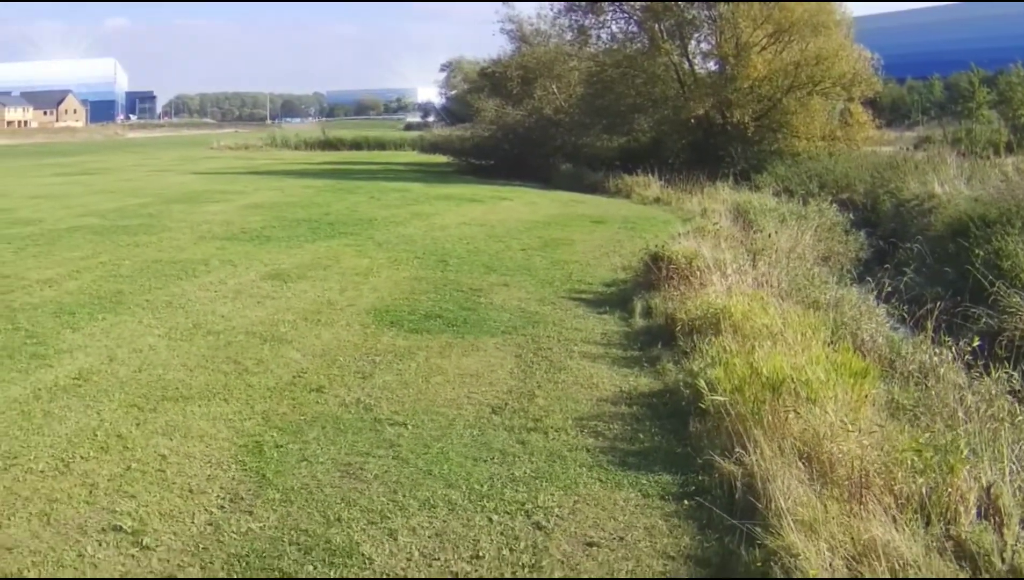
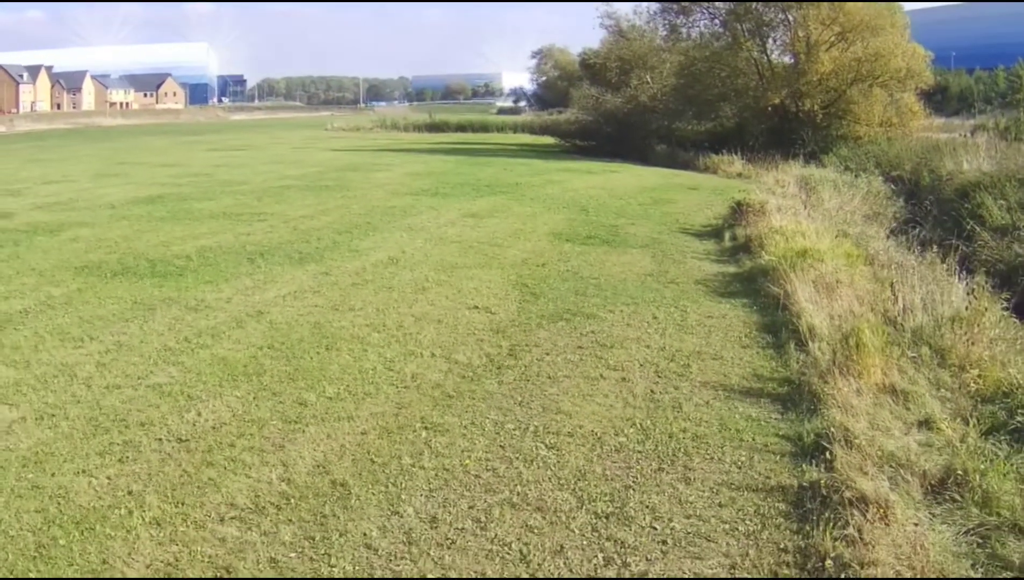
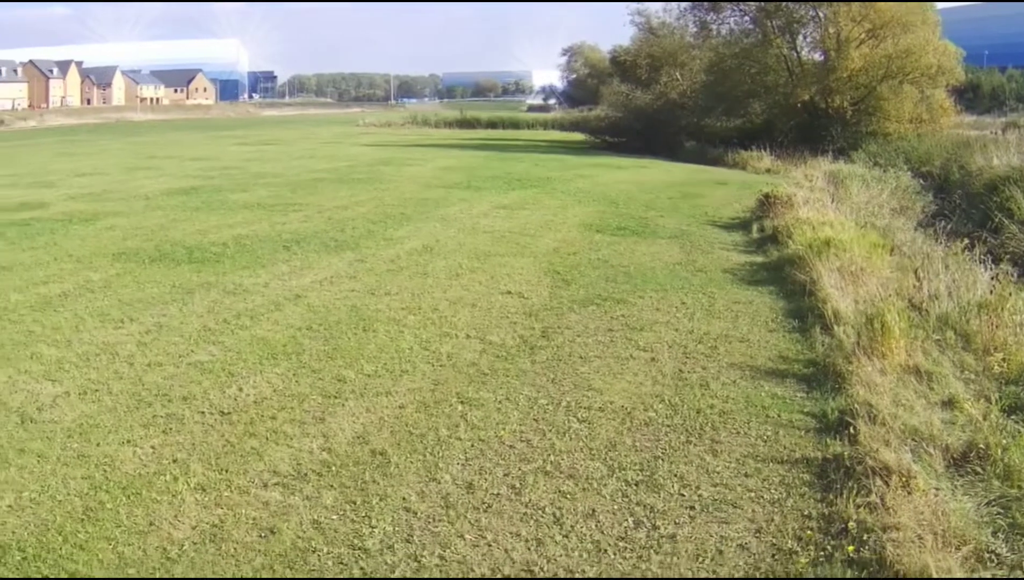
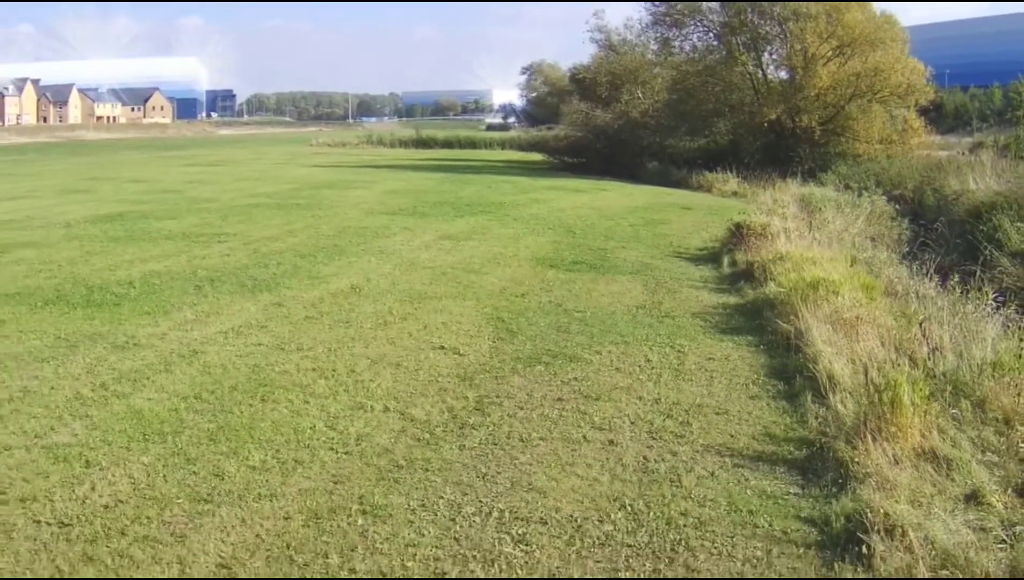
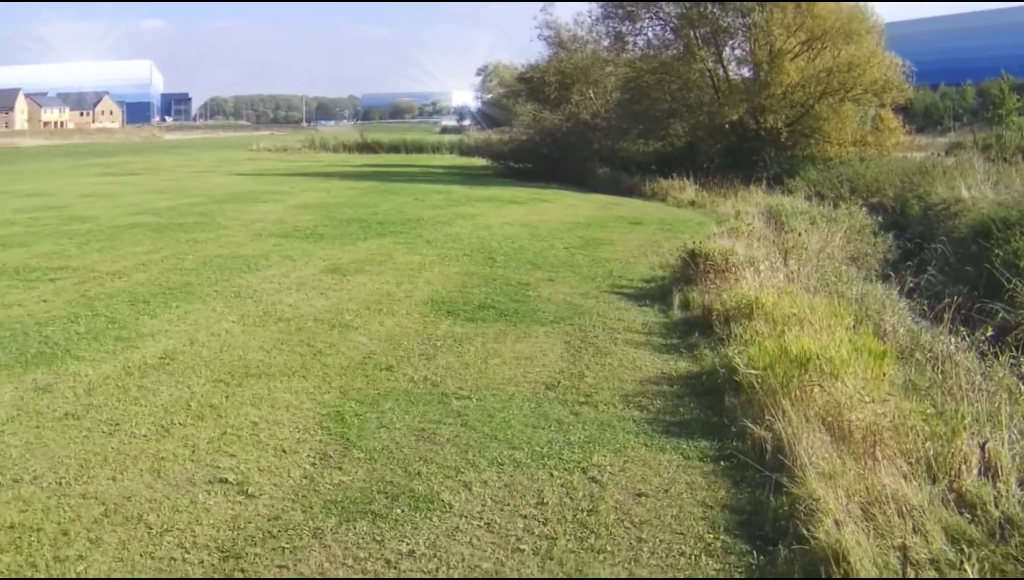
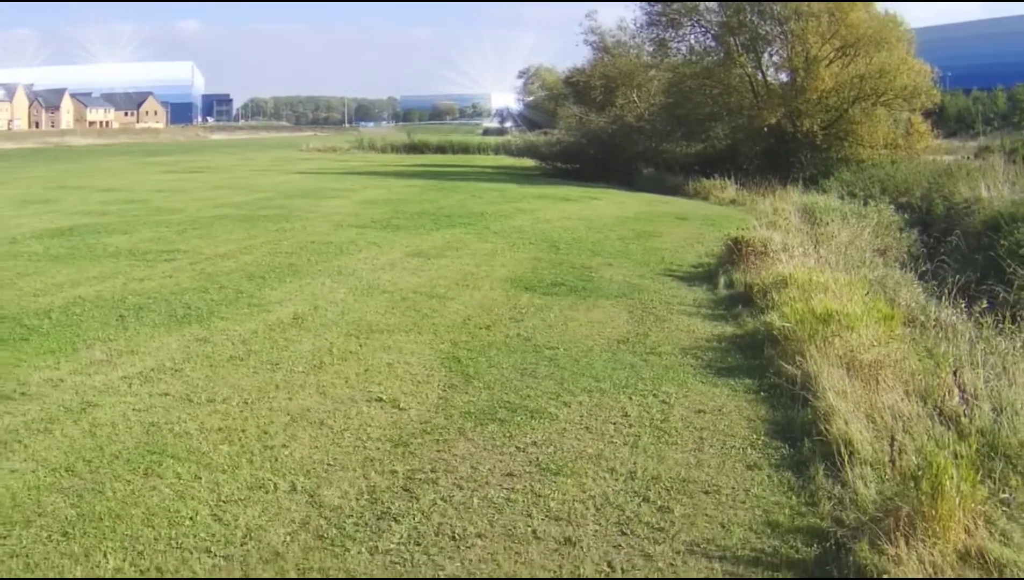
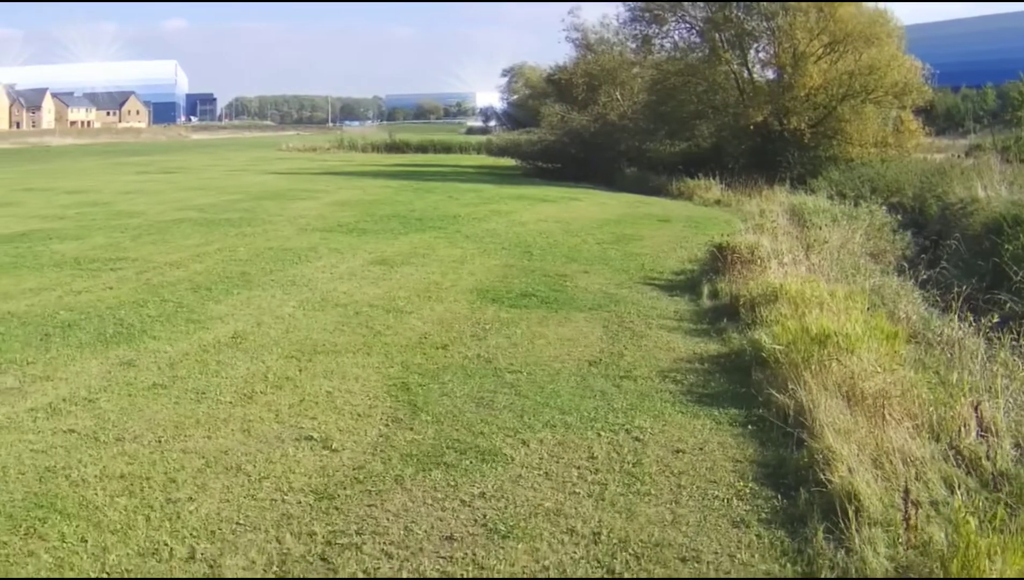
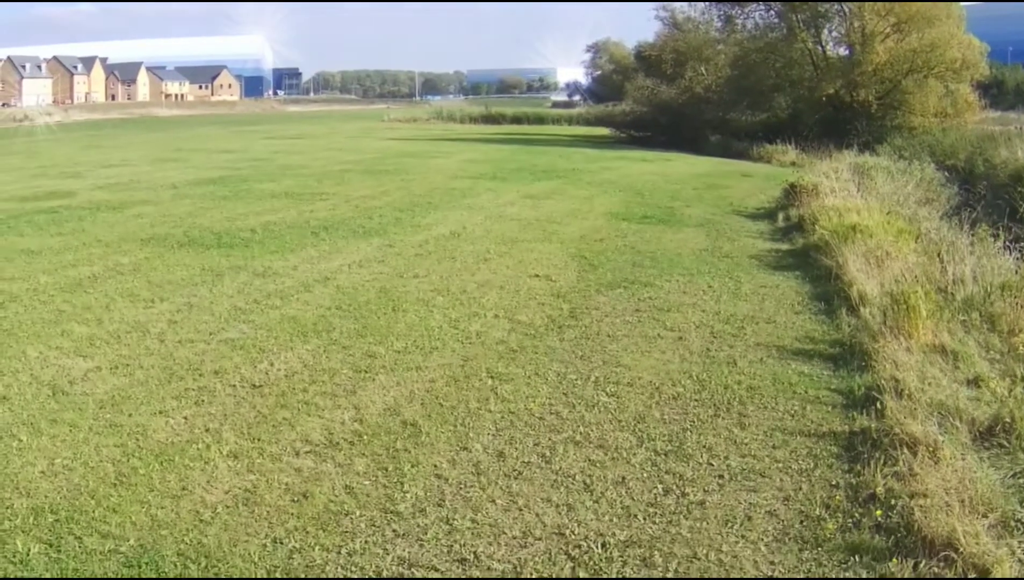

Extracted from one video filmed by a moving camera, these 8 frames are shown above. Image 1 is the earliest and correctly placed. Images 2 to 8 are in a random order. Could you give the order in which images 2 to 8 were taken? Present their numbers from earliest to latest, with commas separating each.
5, 7, 6, 4, 2, 3, 8
